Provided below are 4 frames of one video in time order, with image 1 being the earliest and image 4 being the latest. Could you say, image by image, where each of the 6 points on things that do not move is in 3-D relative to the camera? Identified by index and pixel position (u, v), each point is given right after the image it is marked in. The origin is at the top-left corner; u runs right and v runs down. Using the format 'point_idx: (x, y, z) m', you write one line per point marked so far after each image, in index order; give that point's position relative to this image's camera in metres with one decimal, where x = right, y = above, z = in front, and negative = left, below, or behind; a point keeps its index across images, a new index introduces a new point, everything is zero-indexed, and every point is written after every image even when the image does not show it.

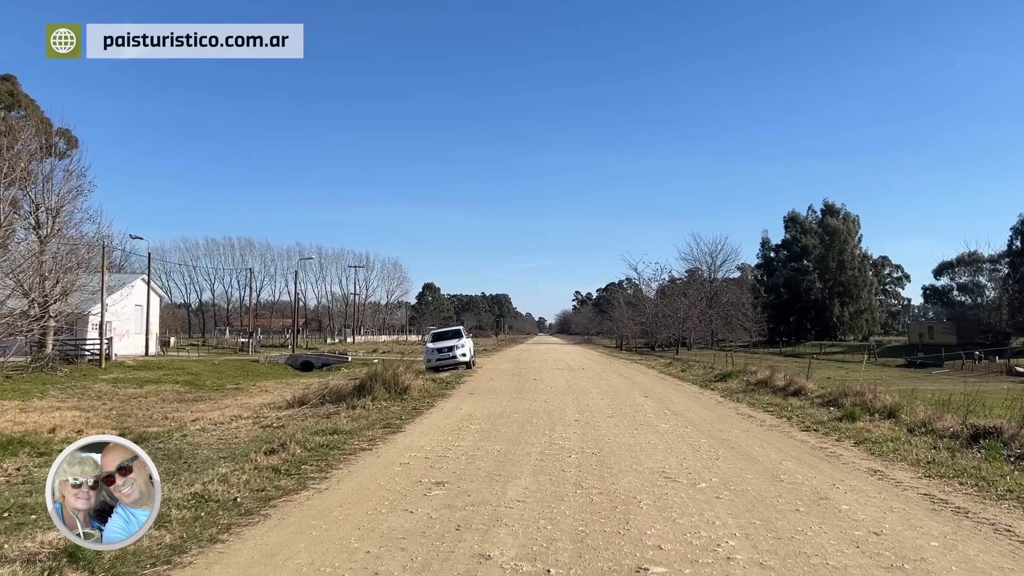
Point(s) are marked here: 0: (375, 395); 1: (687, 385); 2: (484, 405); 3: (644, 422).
0: (-3.2, -2.5, +15.2) m
1: (+5.2, -2.9, +19.7) m
2: (-0.6, -2.6, +14.6) m
3: (+2.4, -2.4, +11.7) m
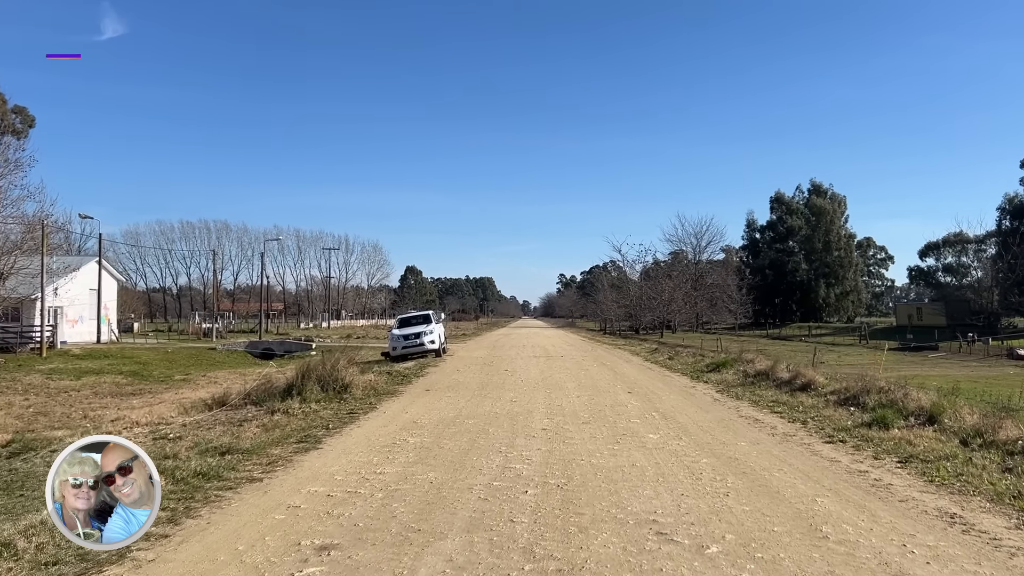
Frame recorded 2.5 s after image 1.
0: (-4.0, -2.1, +12.7) m
1: (+4.3, -2.3, +17.5) m
2: (-1.4, -2.2, +12.2) m
3: (+1.7, -2.1, +9.4) m
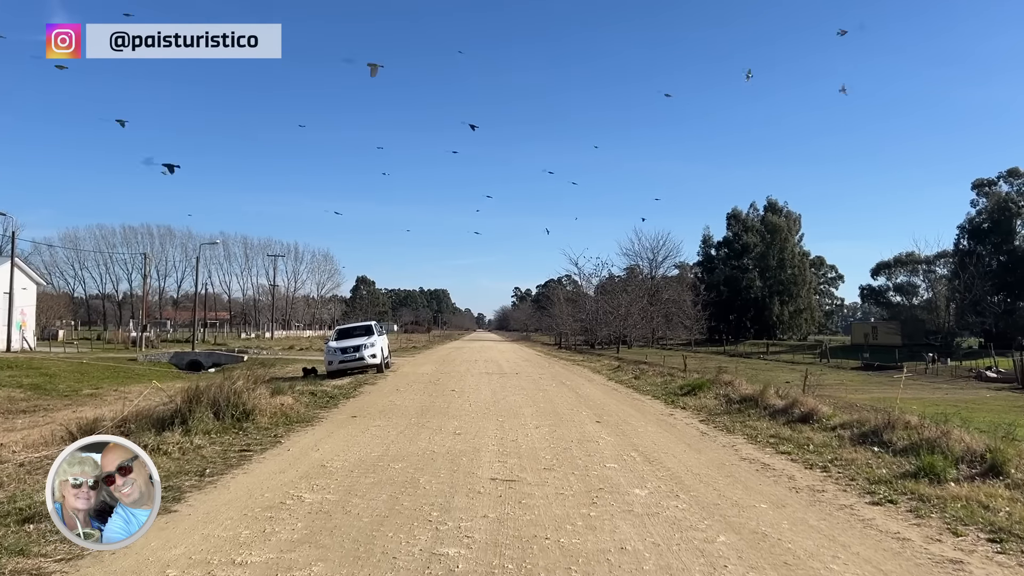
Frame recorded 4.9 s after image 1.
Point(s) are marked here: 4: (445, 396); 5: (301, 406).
0: (-4.9, -2.1, +9.9) m
1: (+3.1, -2.6, +15.3) m
2: (-2.3, -2.3, +9.6) m
3: (+1.0, -2.1, +7.0) m
4: (-1.6, -2.5, +15.3) m
5: (-4.1, -2.3, +12.9) m
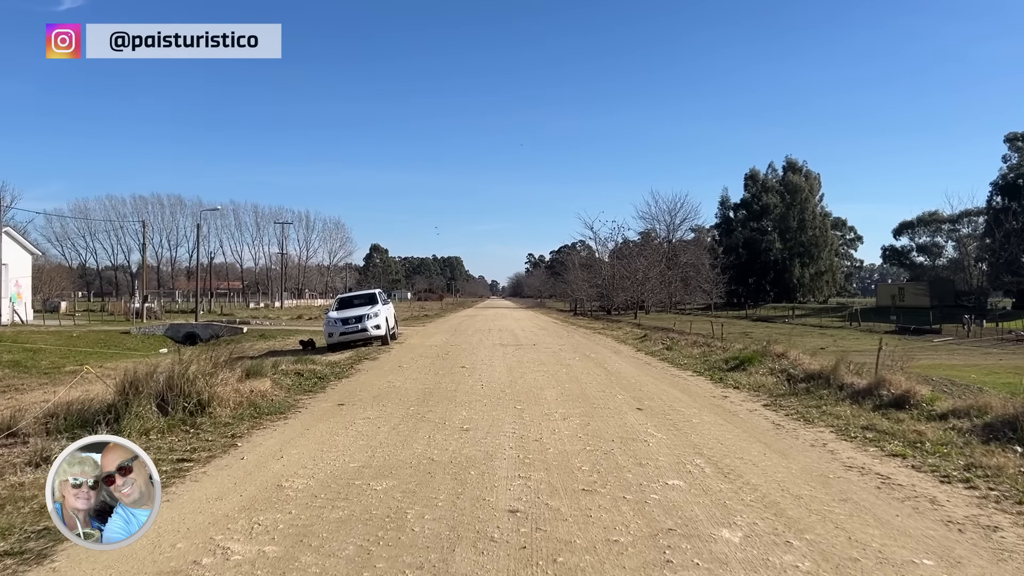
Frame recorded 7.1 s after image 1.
0: (-4.6, -1.6, +7.9) m
1: (+3.5, -1.8, +13.0) m
2: (-2.0, -1.8, +7.5) m
3: (+1.2, -1.7, +4.8) m
4: (-1.2, -1.8, +13.2) m
5: (-3.8, -1.7, +10.8) m
